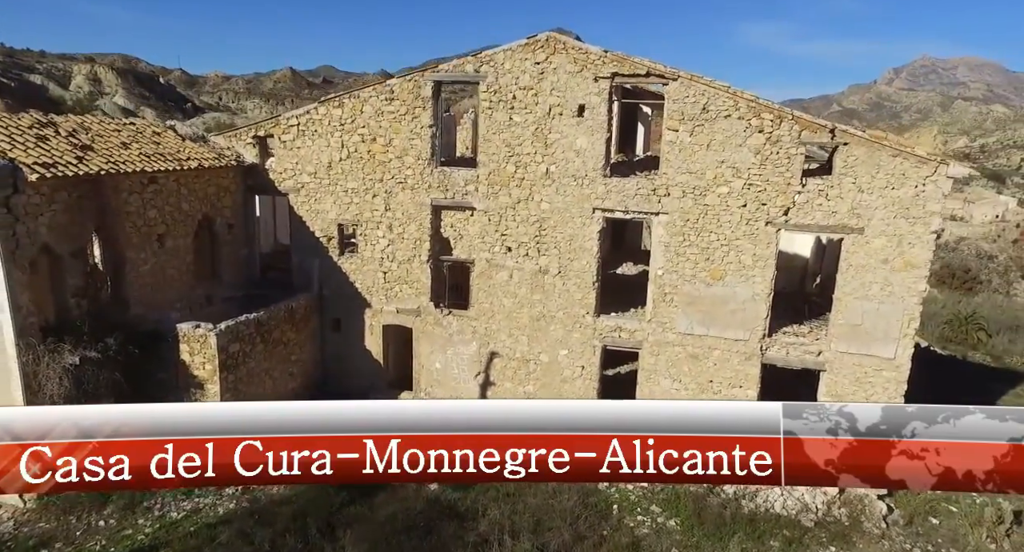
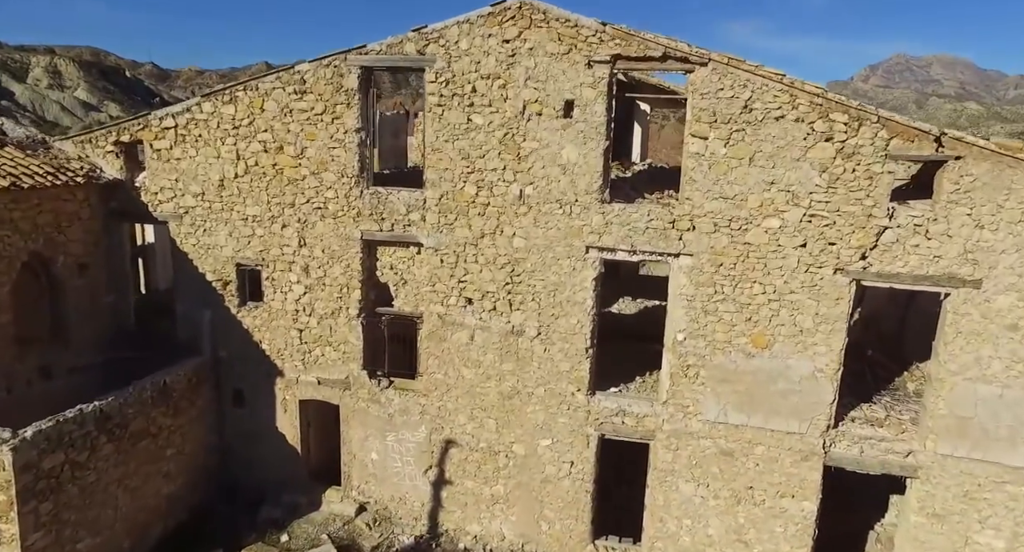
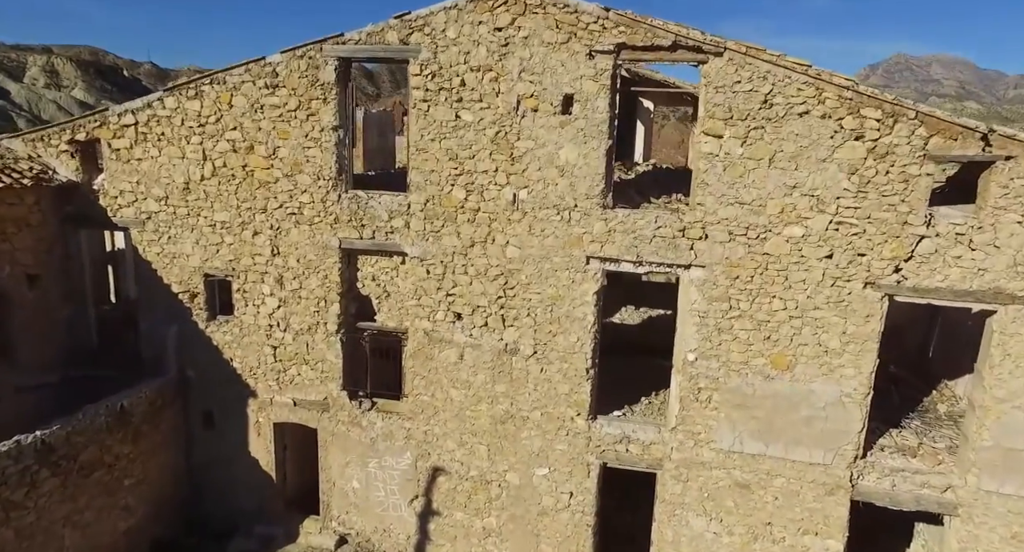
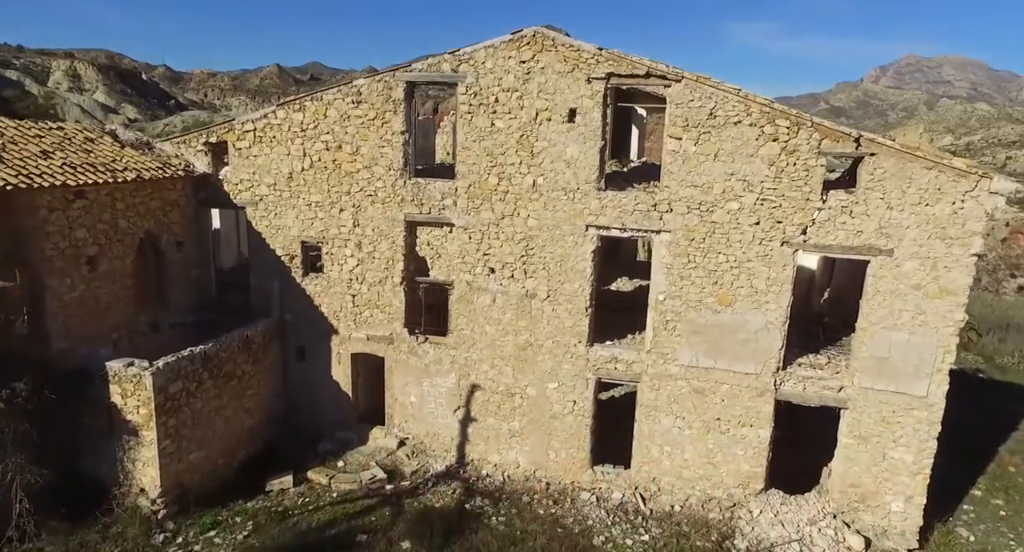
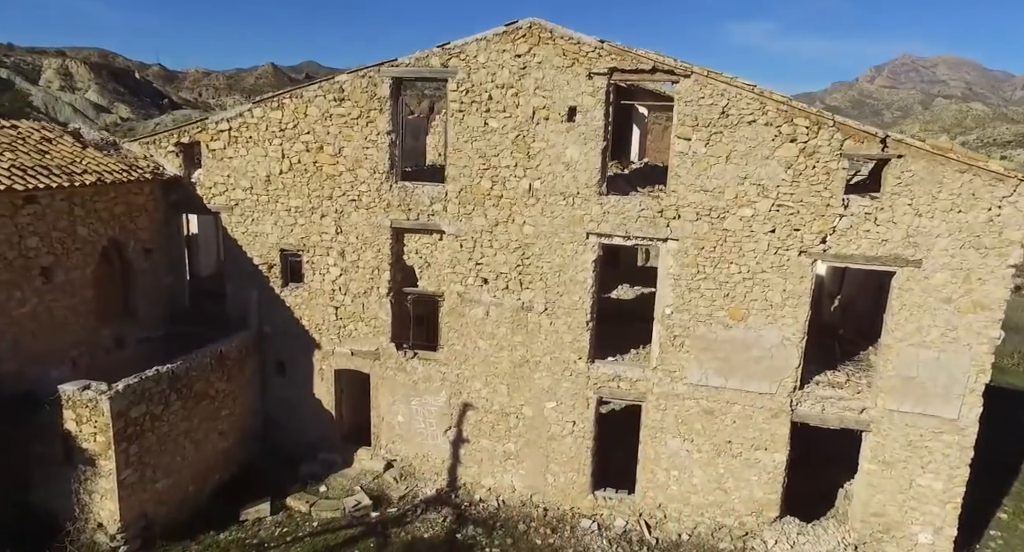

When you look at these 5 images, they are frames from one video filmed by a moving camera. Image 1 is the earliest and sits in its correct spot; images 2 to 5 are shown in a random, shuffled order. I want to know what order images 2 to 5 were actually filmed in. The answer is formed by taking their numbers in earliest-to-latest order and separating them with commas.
4, 5, 2, 3
